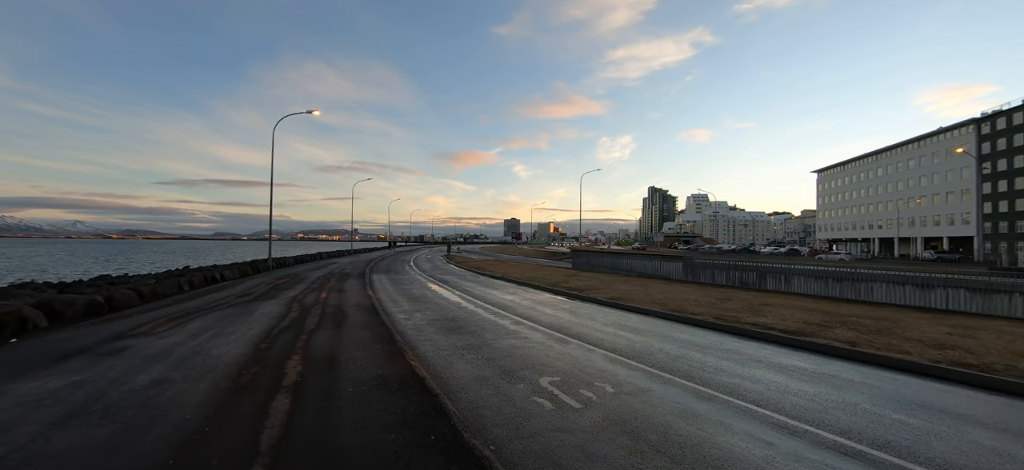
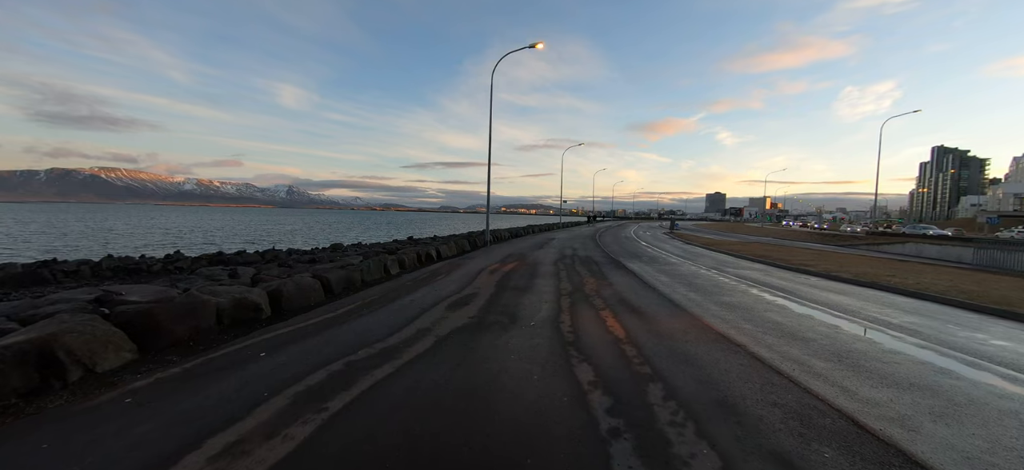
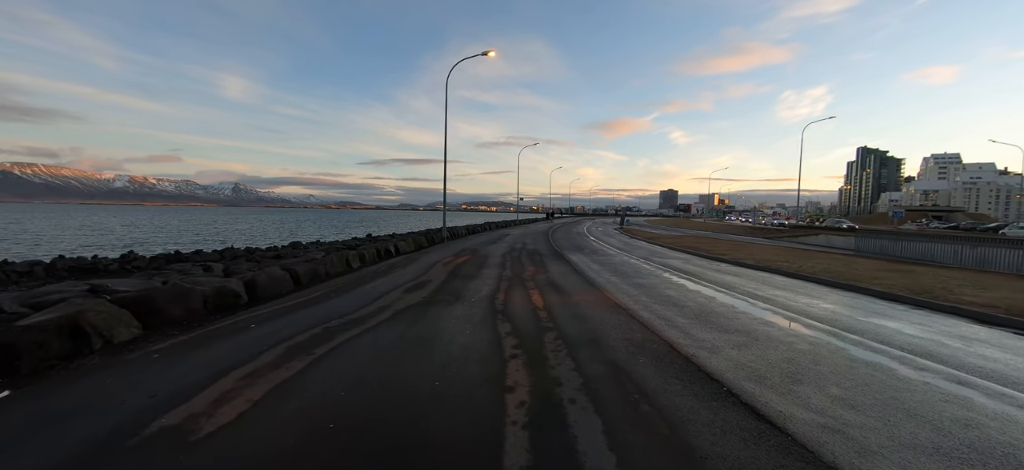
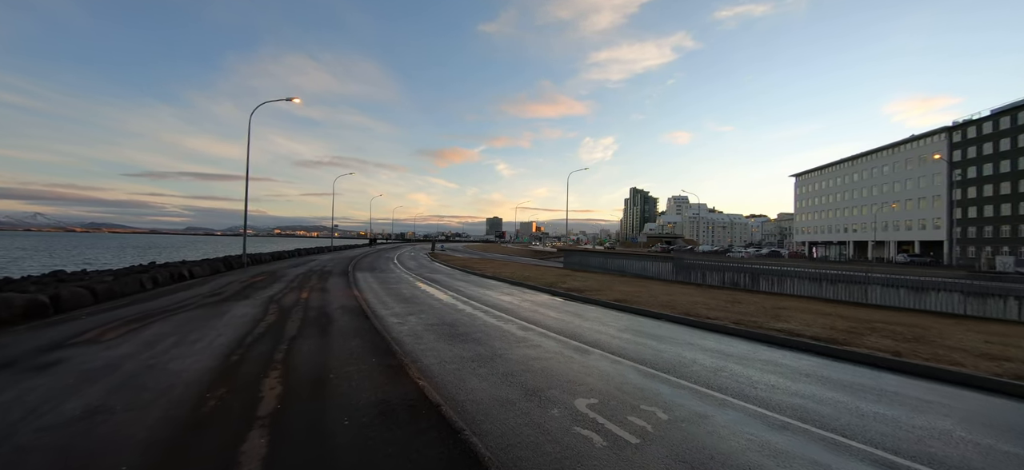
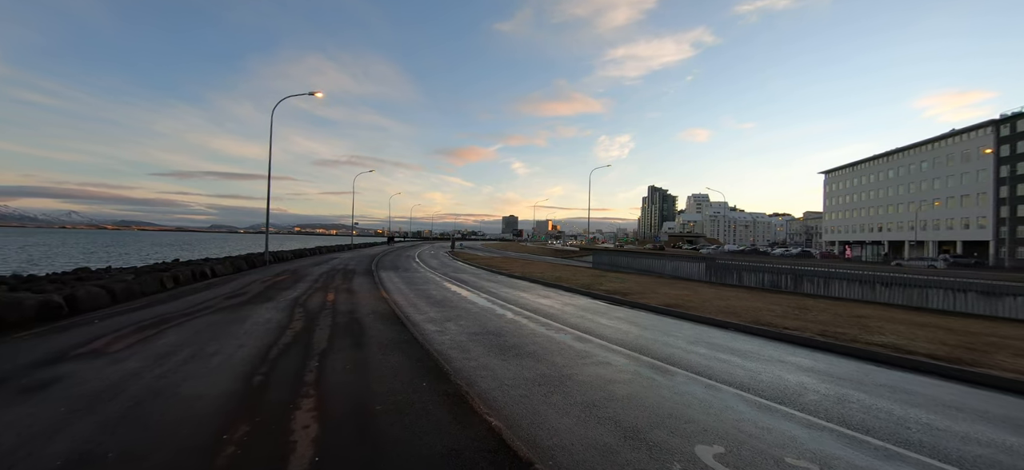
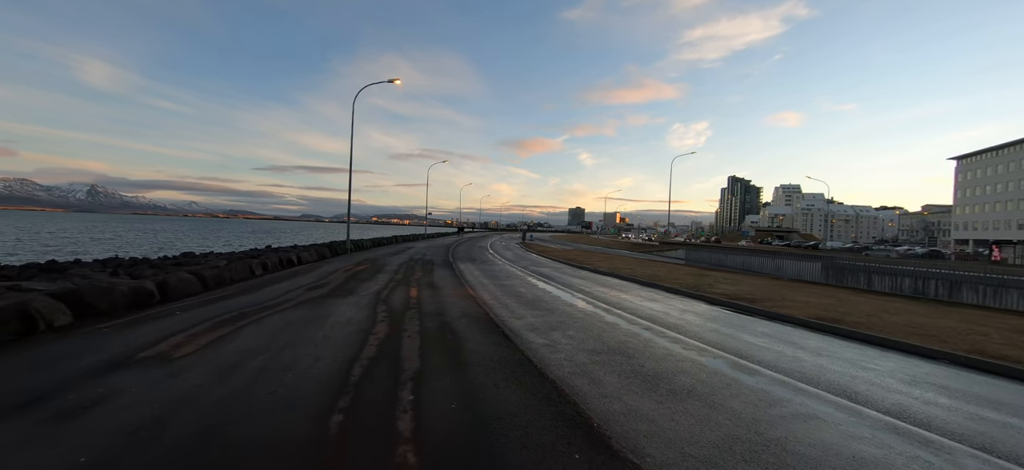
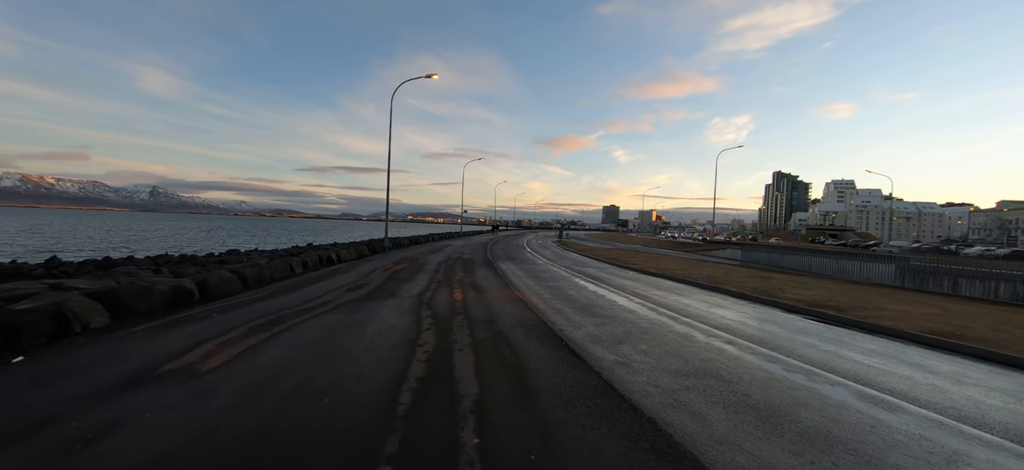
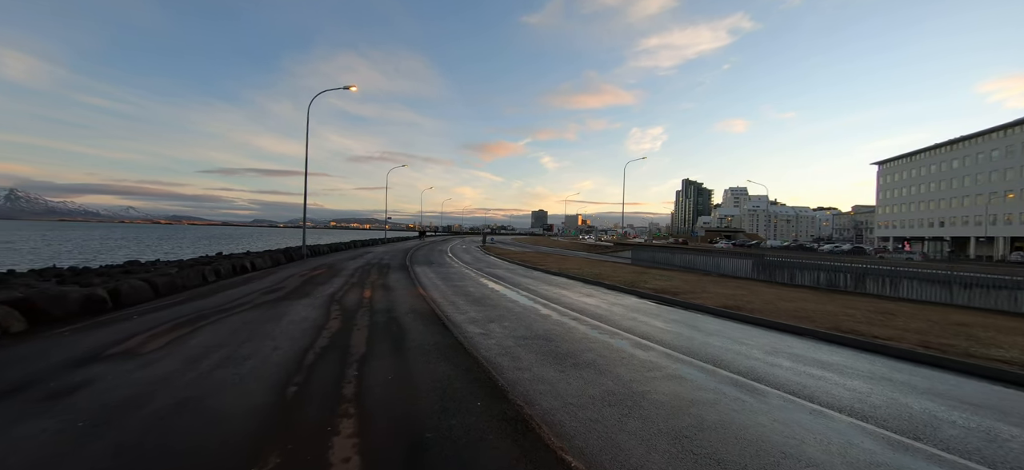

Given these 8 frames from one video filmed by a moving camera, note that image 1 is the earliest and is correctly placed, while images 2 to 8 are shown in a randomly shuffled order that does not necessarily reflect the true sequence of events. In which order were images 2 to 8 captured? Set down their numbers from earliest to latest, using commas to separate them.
4, 5, 8, 6, 7, 3, 2
